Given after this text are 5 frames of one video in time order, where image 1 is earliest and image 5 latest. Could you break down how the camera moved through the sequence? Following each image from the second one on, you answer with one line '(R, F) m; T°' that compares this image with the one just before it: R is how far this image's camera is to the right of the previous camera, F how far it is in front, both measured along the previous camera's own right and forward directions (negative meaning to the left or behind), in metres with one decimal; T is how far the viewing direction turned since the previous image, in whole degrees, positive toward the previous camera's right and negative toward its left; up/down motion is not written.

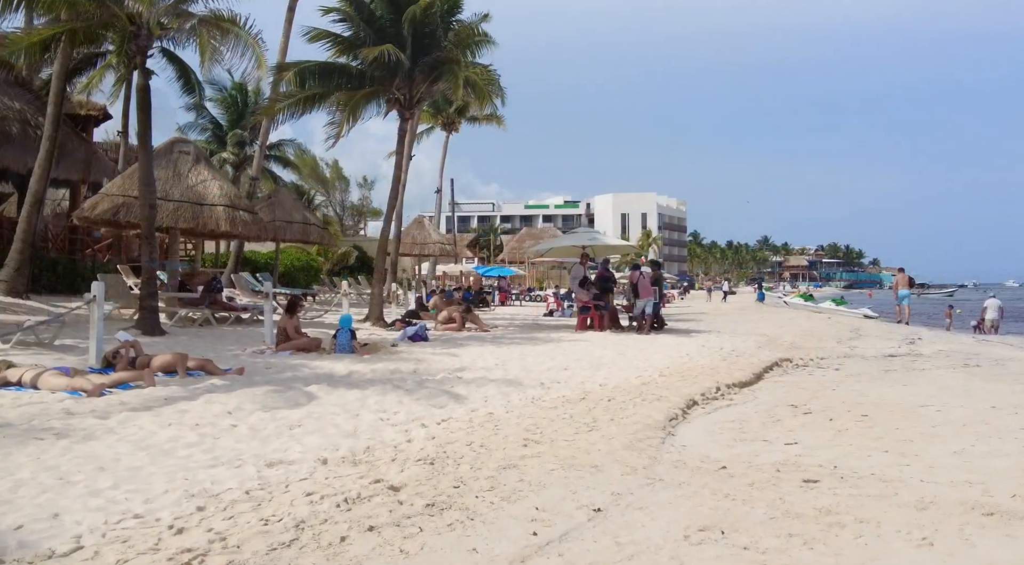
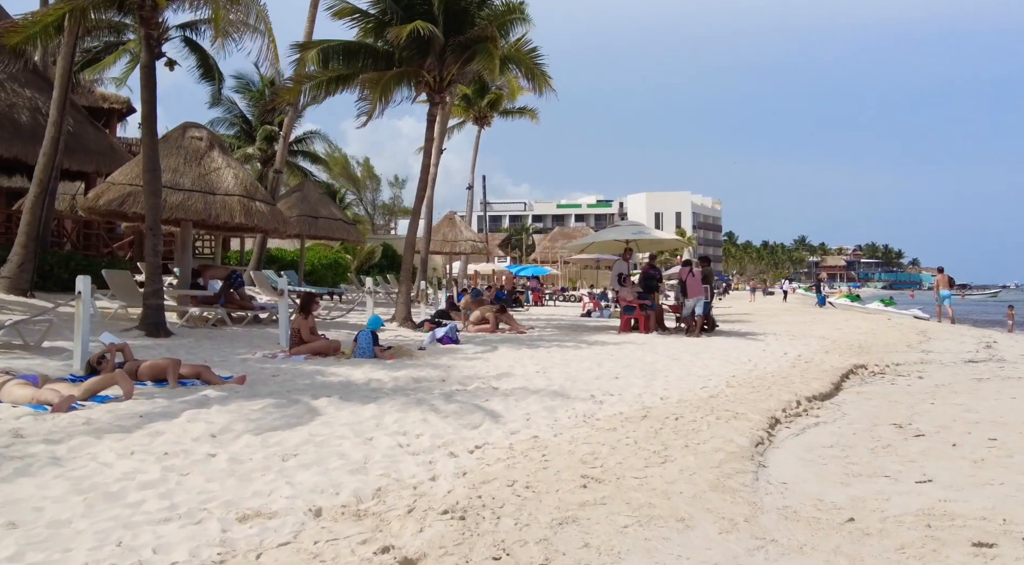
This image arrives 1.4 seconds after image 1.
(-0.1, +1.2) m; -2°
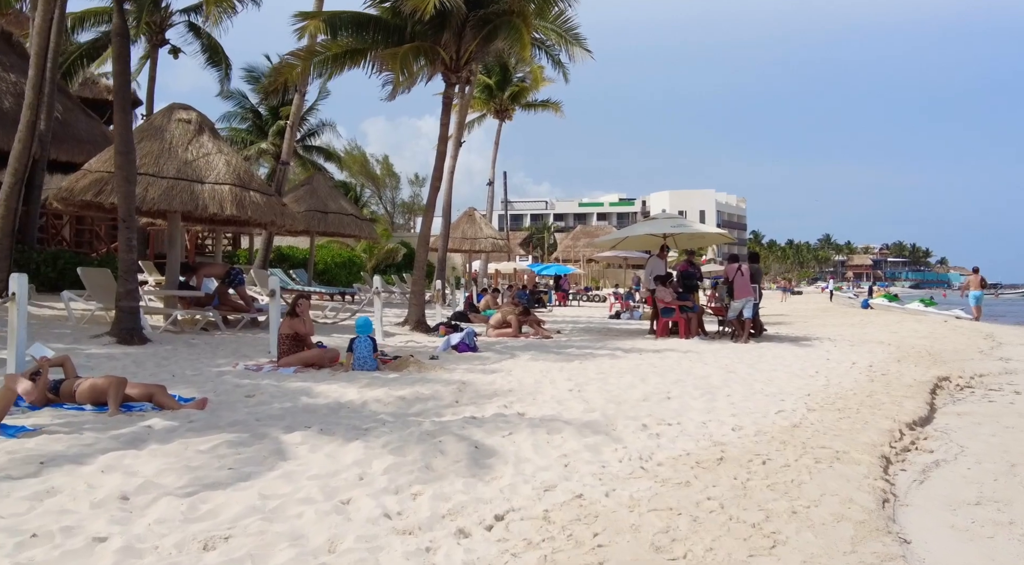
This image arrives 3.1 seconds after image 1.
(-0.1, +1.4) m; -1°
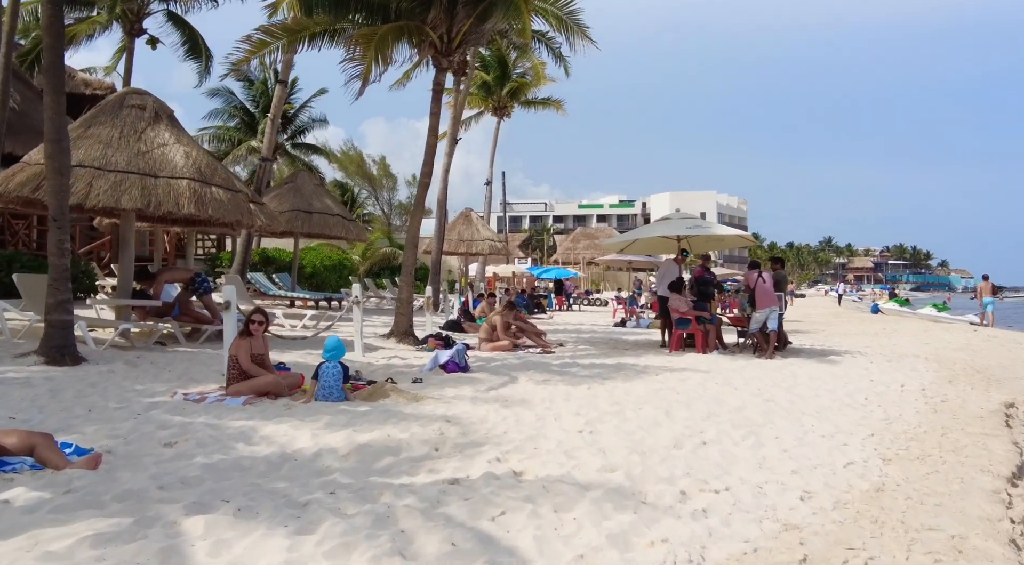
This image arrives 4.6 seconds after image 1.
(0.0, +1.3) m; 0°
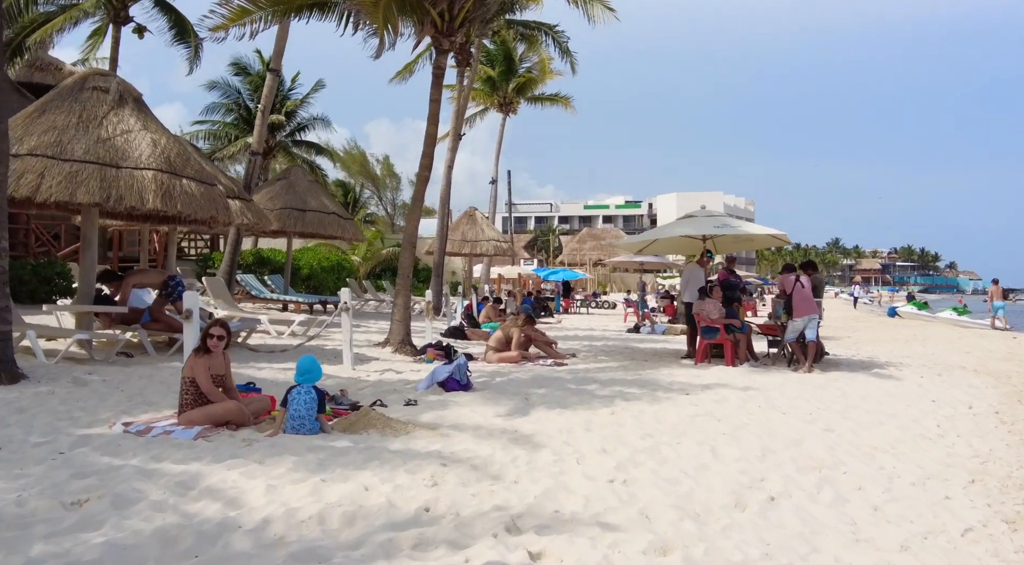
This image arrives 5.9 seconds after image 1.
(0.0, +1.1) m; 0°
